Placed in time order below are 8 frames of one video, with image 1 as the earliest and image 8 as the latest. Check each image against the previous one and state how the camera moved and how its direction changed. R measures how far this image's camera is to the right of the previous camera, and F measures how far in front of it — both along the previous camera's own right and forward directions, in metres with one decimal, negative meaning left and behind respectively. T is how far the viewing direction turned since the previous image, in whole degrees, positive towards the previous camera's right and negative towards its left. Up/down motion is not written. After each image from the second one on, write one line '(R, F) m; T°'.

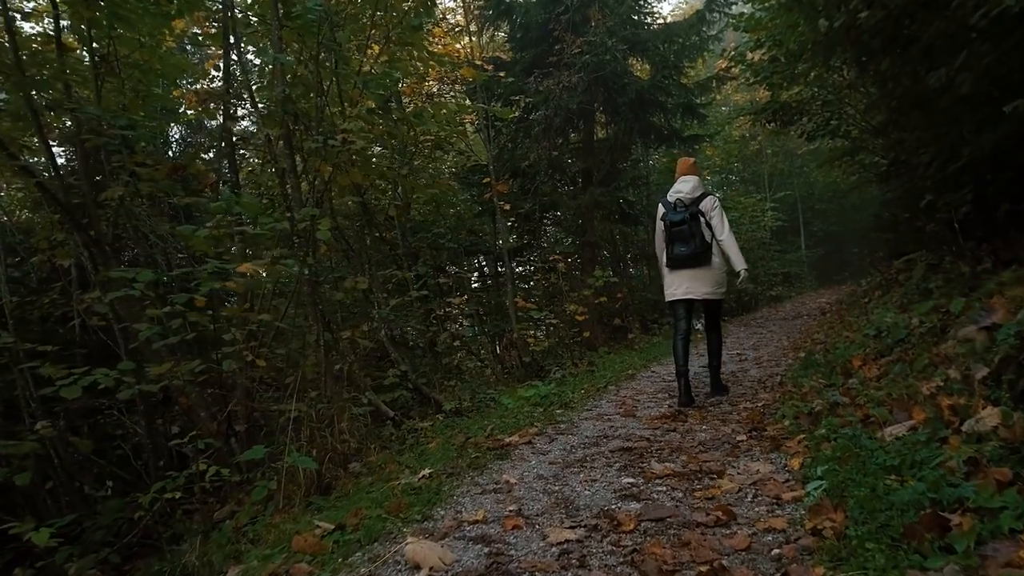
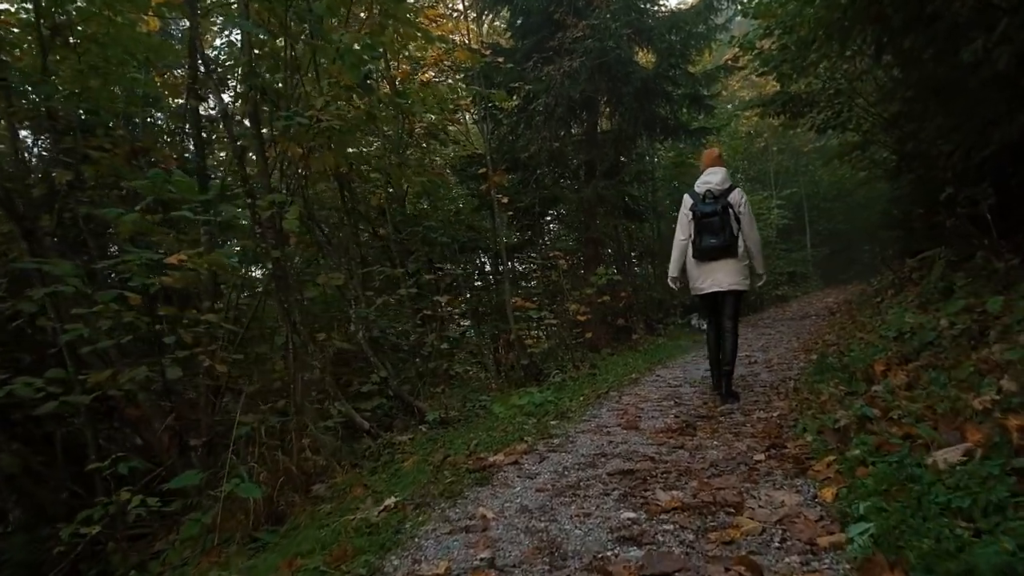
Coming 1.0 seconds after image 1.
(+0.1, +0.5) m; 0°
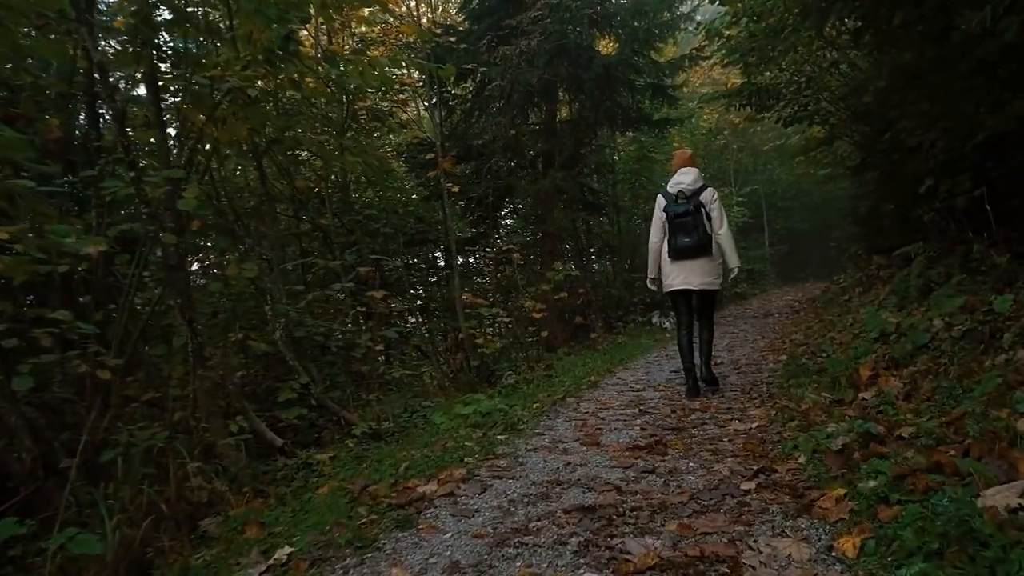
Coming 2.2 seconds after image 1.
(+0.1, +0.7) m; +4°
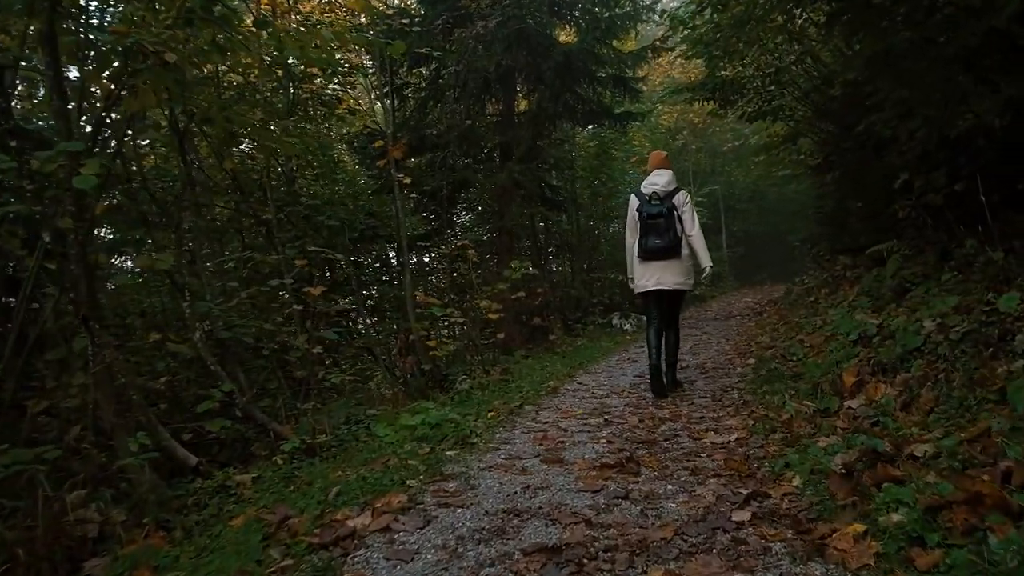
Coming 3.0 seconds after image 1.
(0.0, +0.5) m; +4°
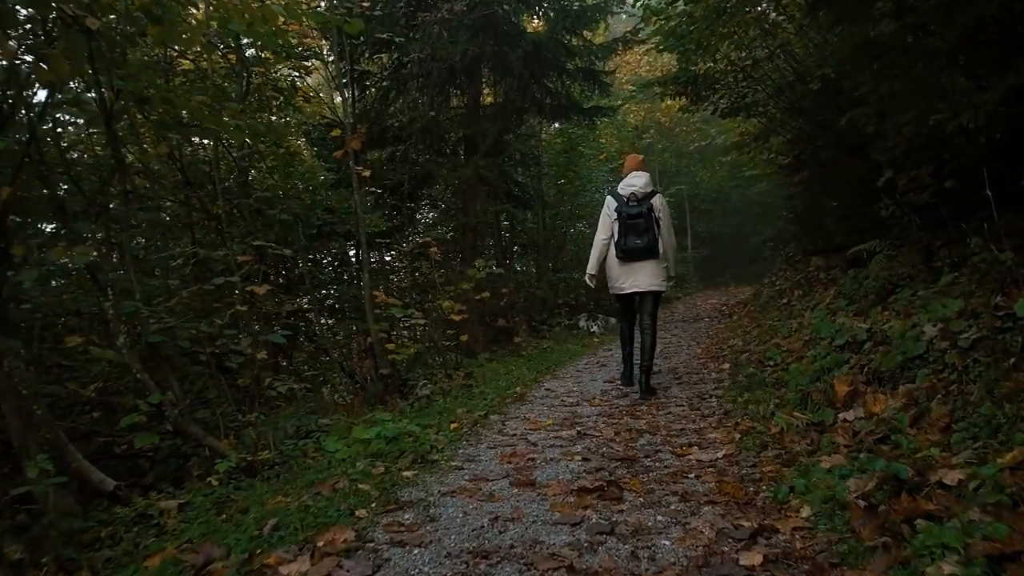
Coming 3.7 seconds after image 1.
(0.0, +0.4) m; +3°
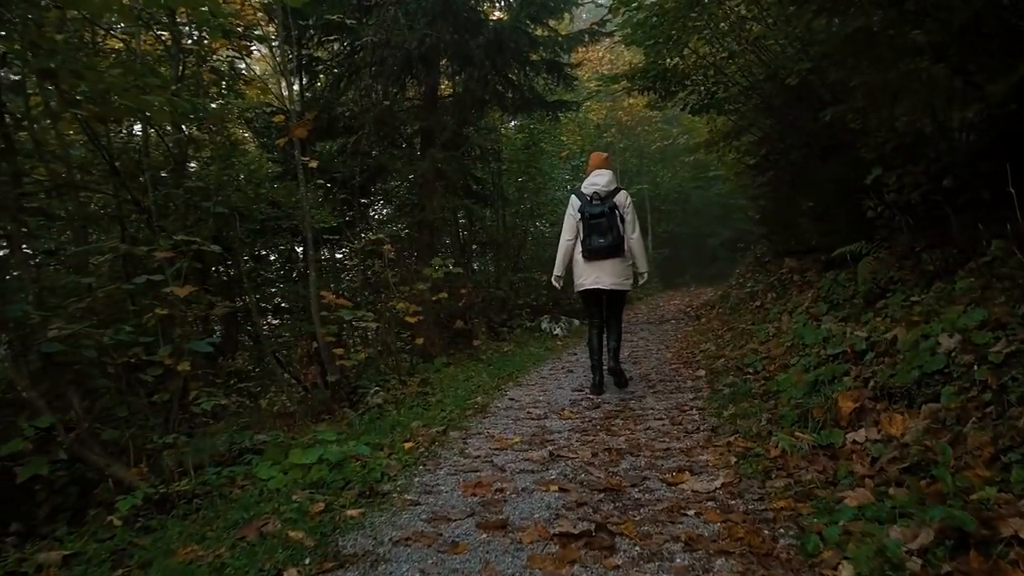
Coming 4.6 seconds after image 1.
(-0.1, +0.6) m; +4°
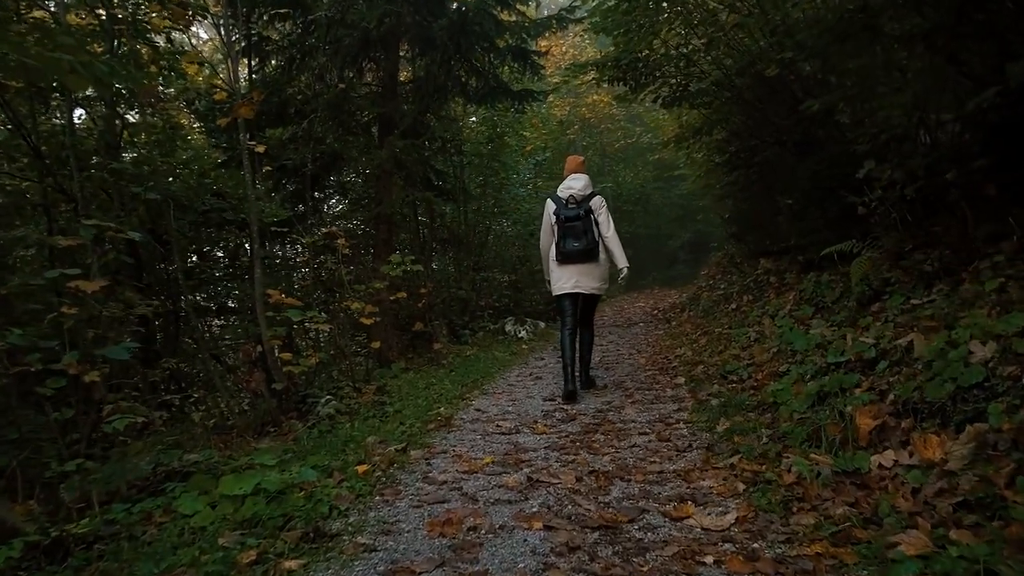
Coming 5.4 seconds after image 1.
(-0.1, +0.5) m; +4°
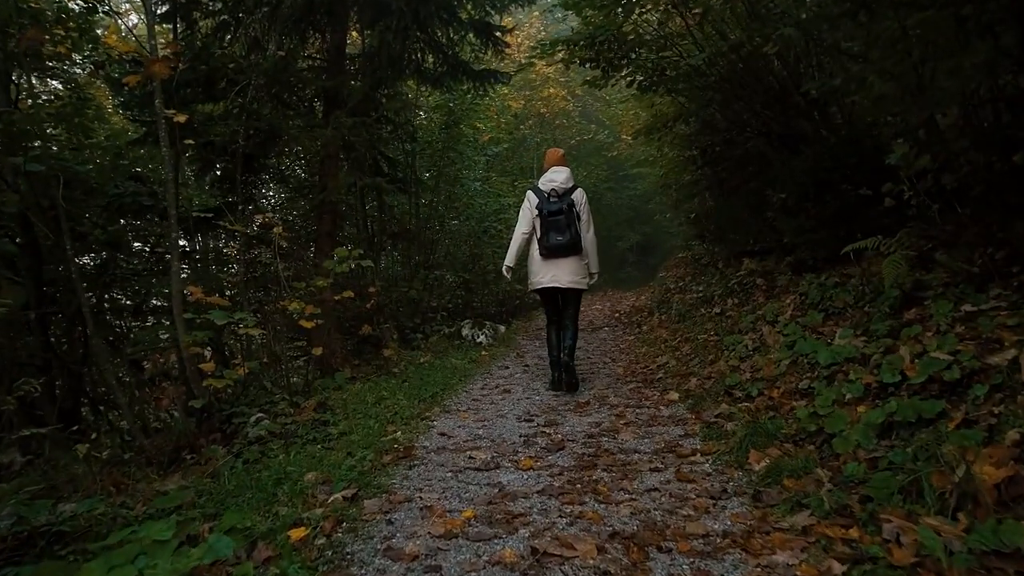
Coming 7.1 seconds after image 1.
(-0.2, +1.0) m; +5°
